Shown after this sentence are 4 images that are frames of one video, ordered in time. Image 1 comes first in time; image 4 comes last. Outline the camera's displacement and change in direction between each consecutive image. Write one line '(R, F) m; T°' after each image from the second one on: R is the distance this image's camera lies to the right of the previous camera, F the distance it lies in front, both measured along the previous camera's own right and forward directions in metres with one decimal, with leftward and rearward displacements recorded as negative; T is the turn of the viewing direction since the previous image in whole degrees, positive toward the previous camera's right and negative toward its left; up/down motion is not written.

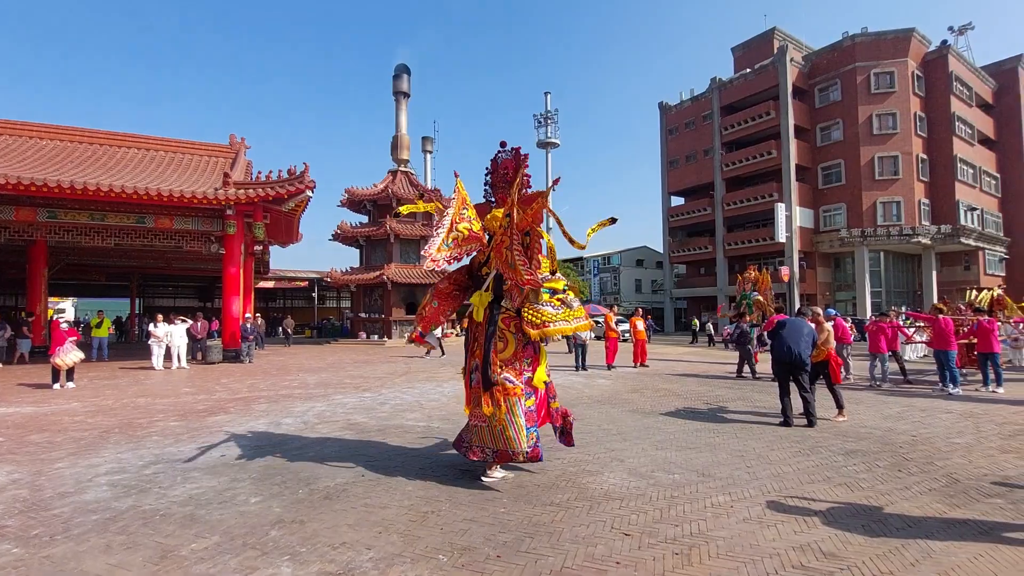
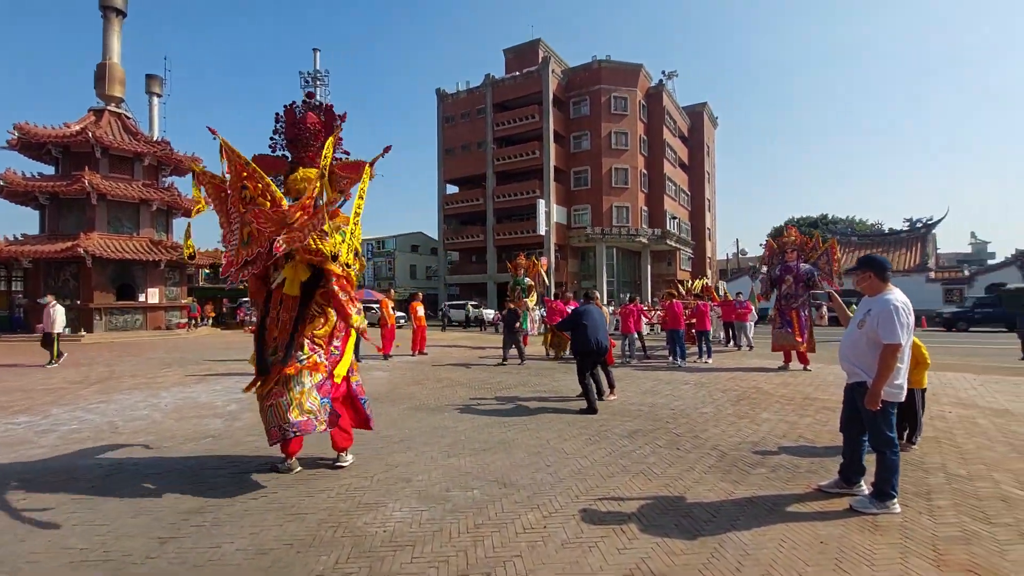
(+0.1, +1.1) m; +26°
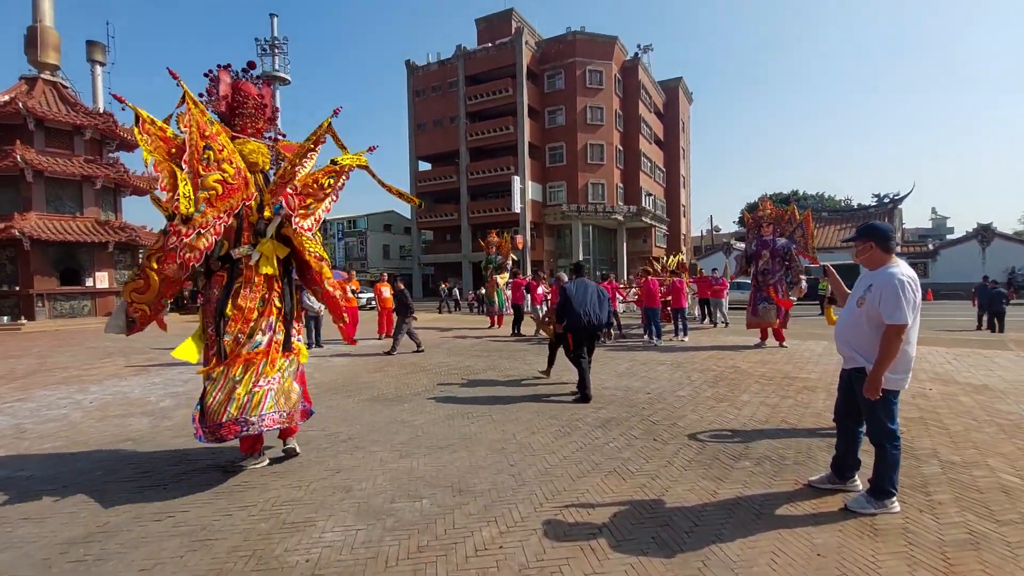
(+0.2, +0.5) m; +3°
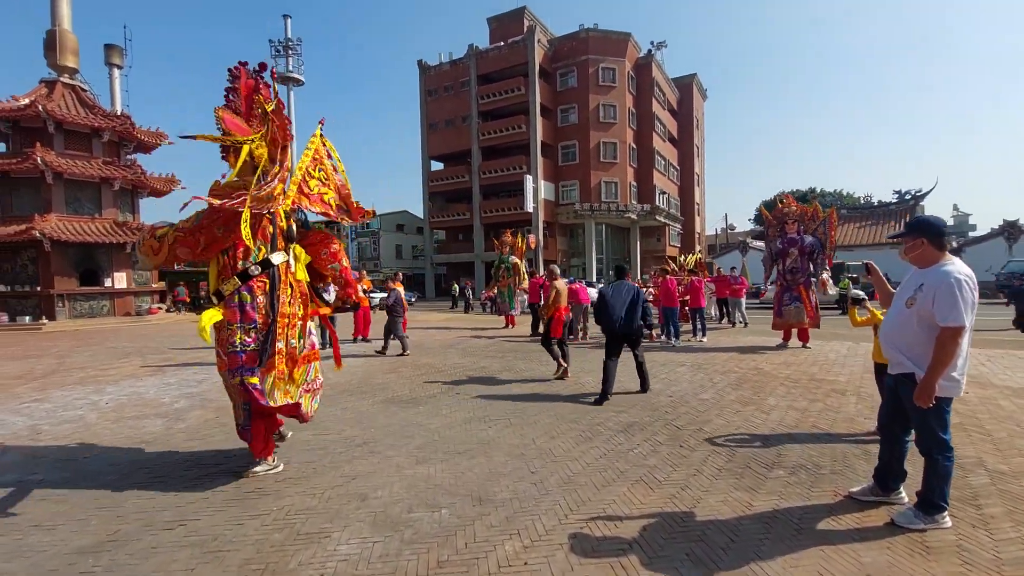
(-0.1, +0.2) m; -1°
